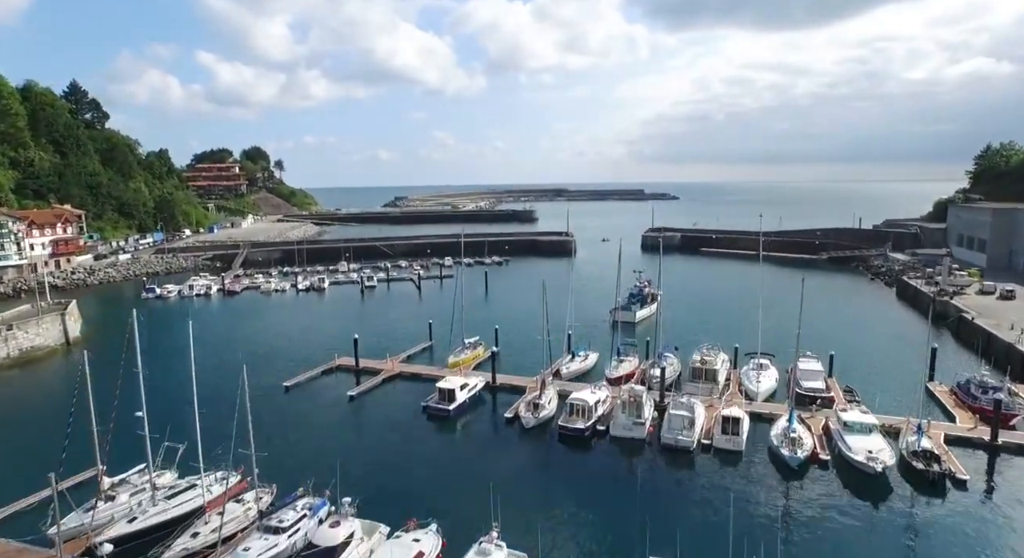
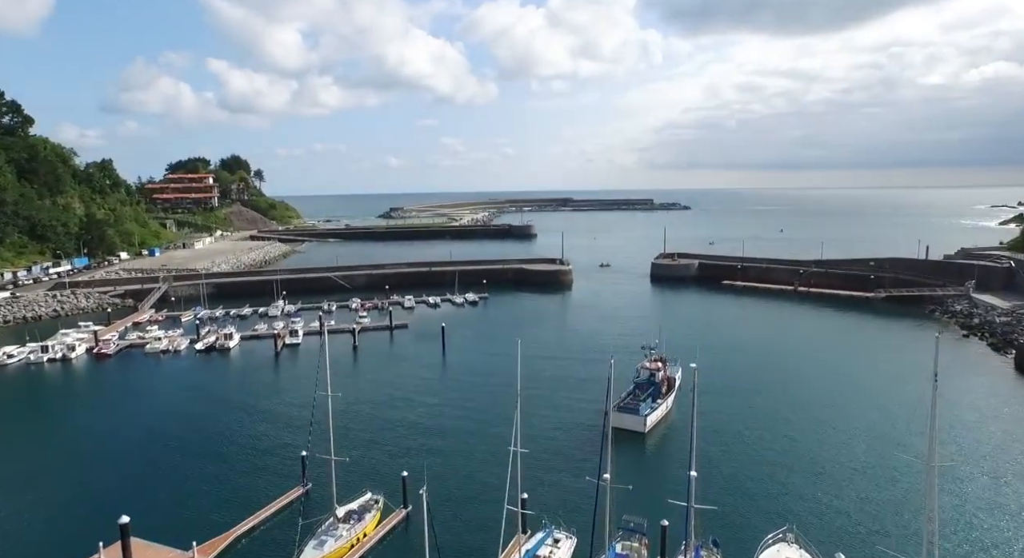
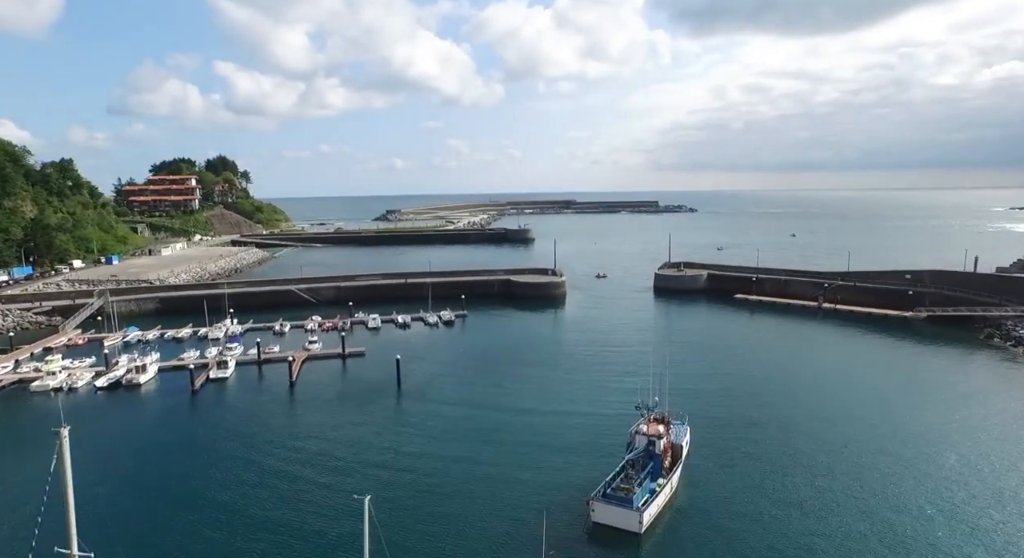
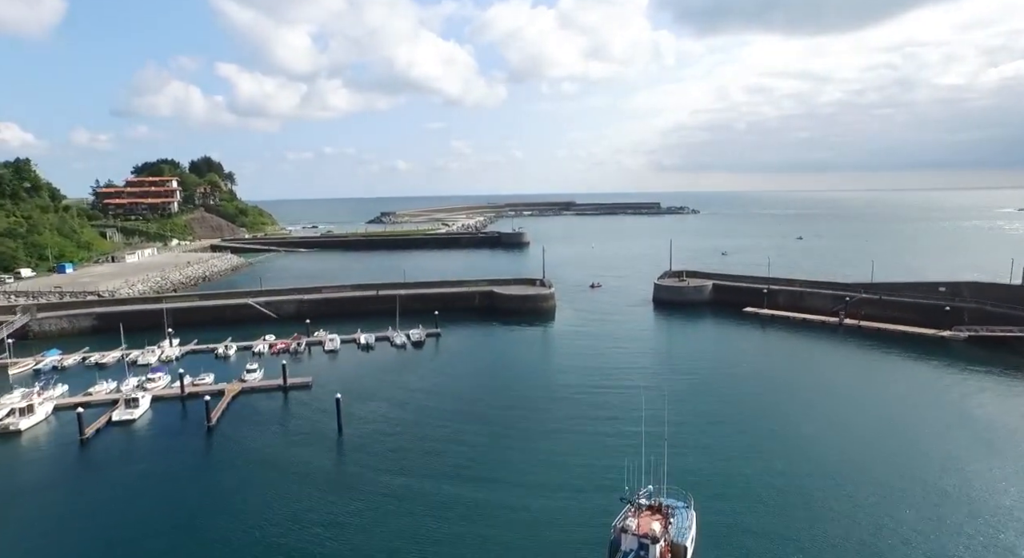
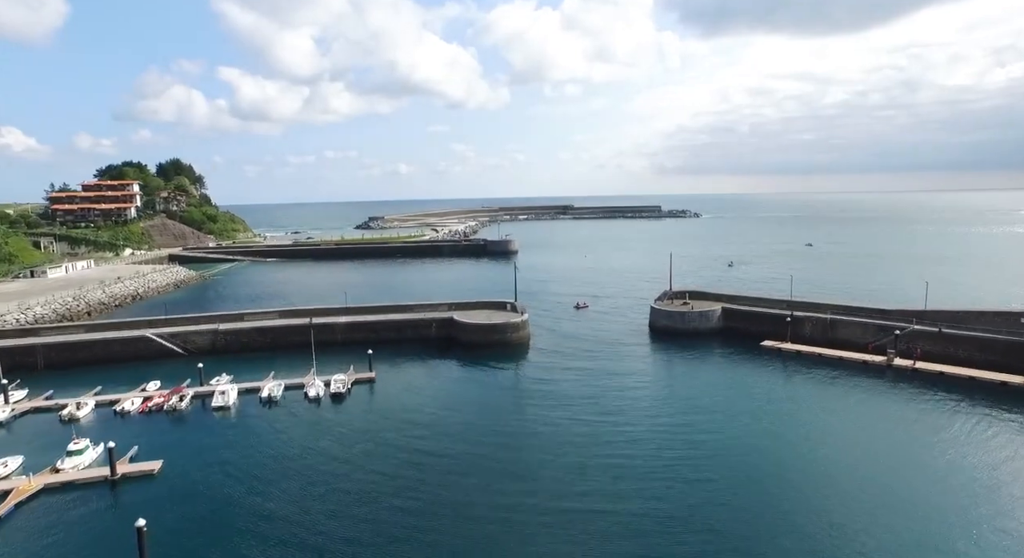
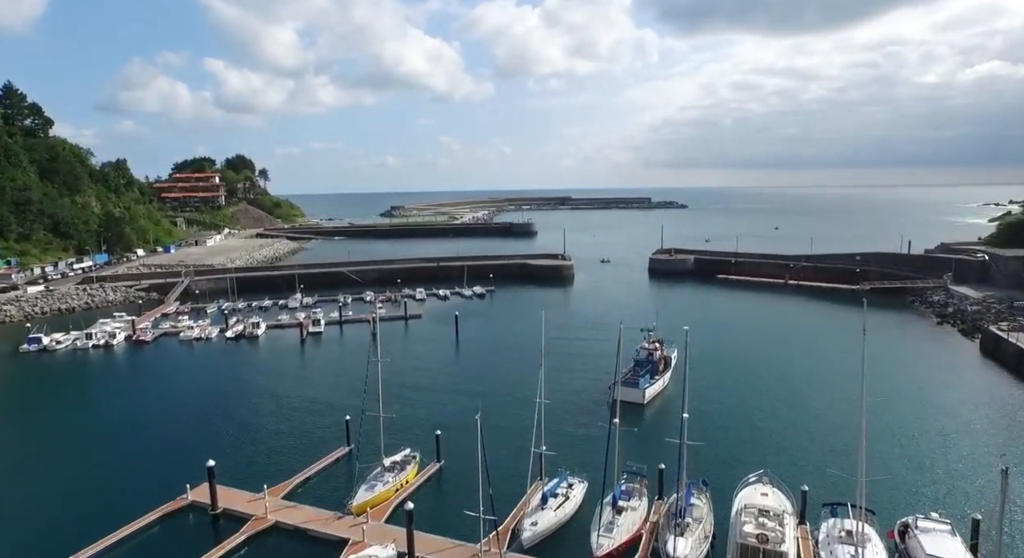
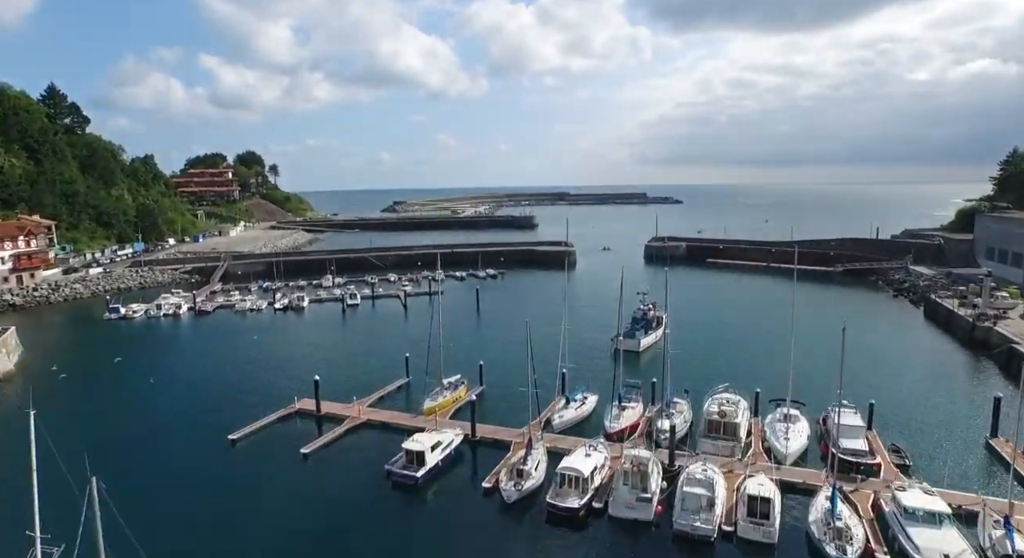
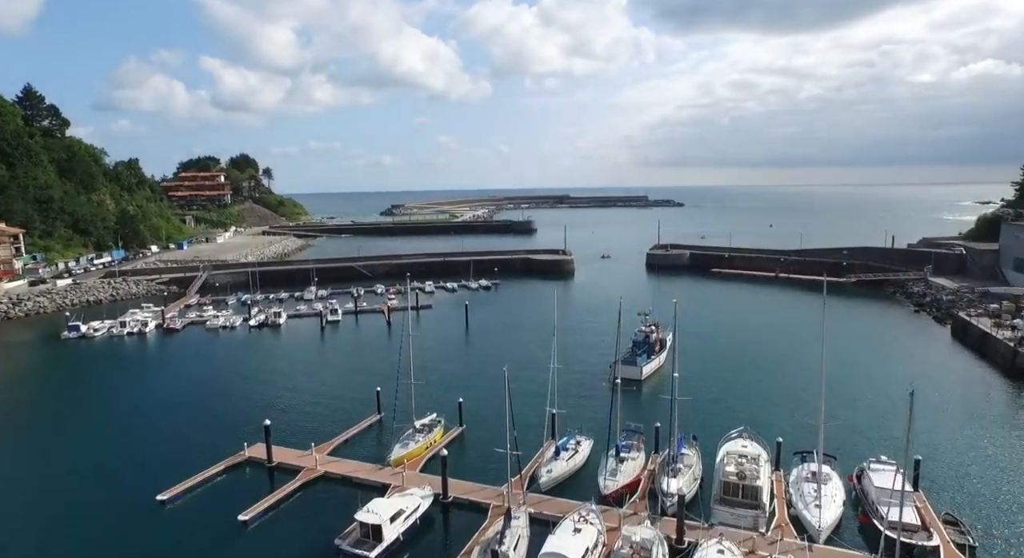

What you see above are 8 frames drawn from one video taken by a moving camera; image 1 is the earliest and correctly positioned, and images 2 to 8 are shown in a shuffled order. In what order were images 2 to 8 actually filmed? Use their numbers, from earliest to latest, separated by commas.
7, 8, 6, 2, 3, 4, 5
